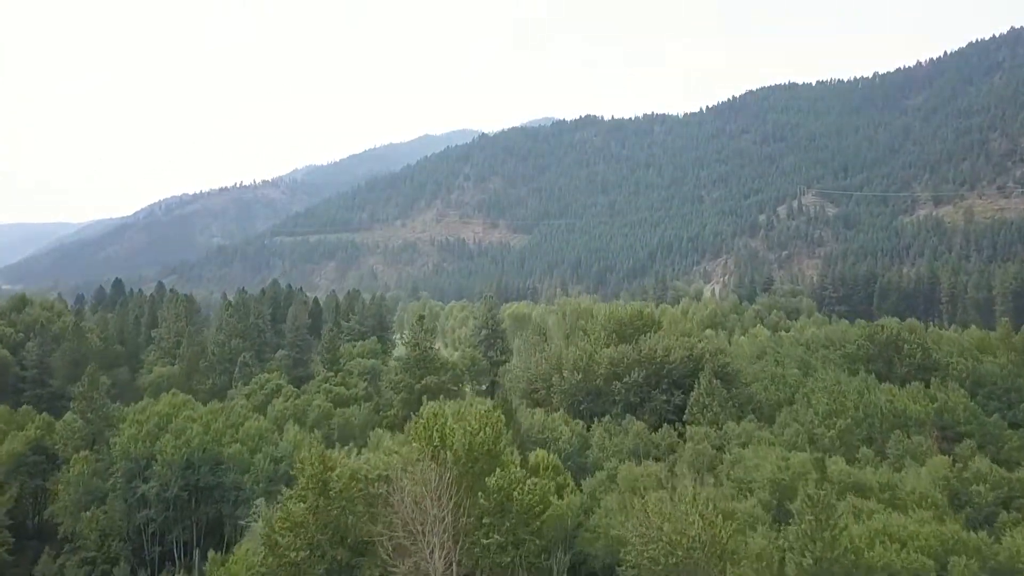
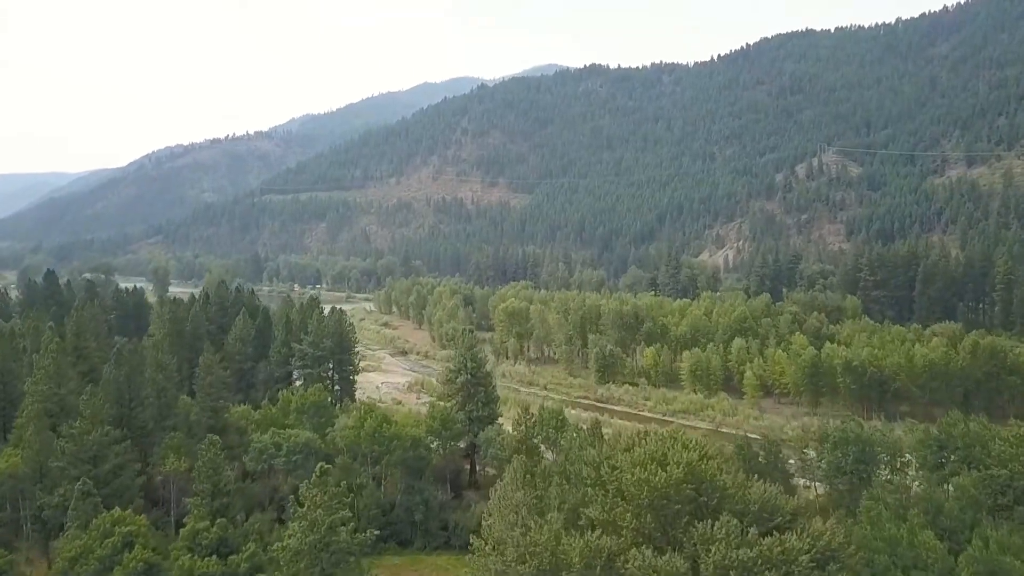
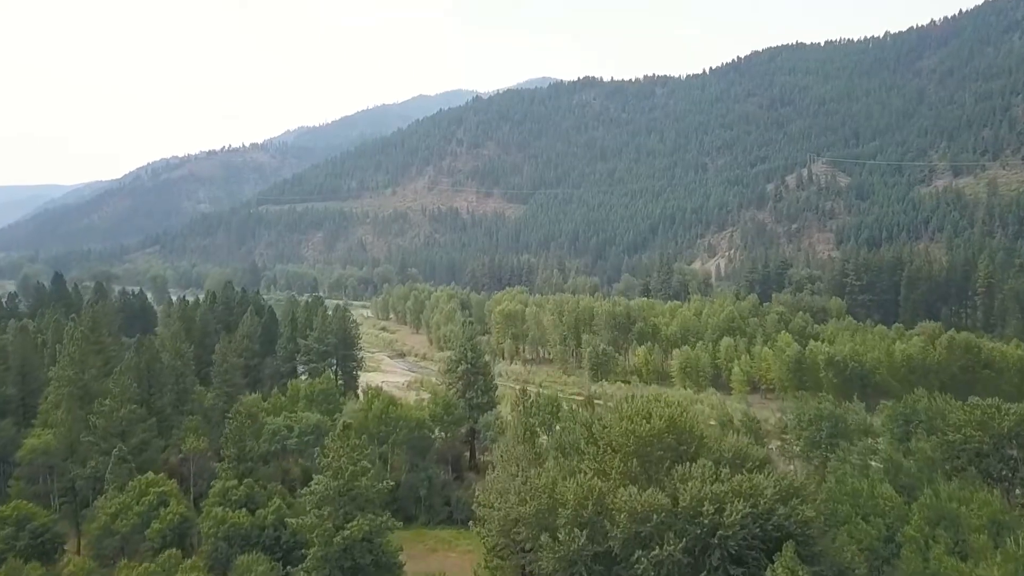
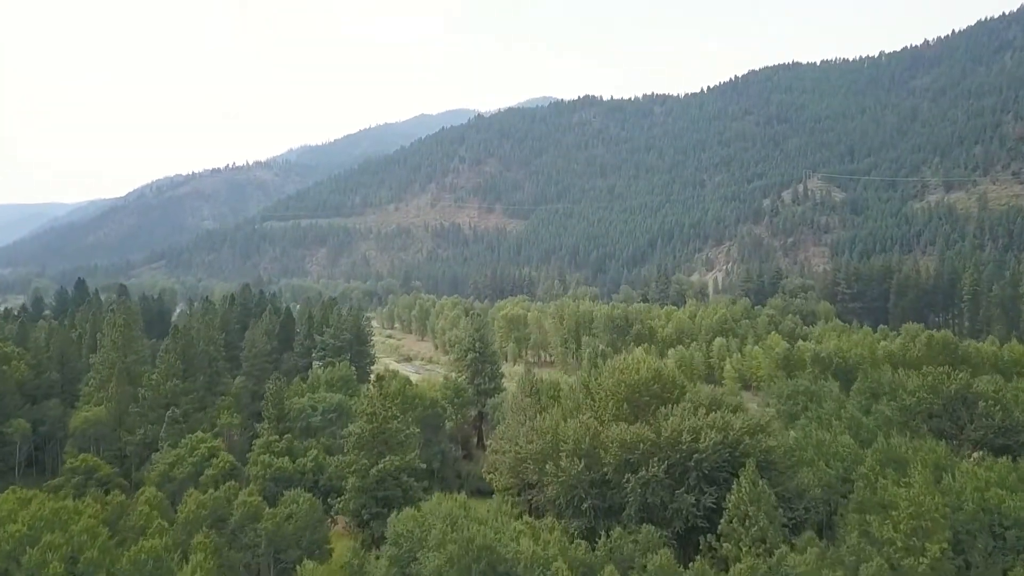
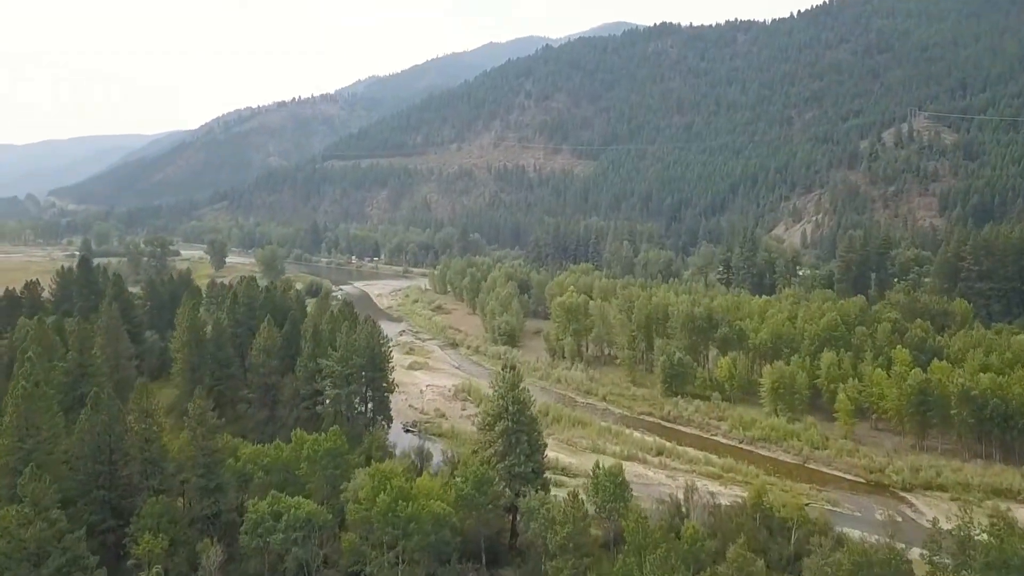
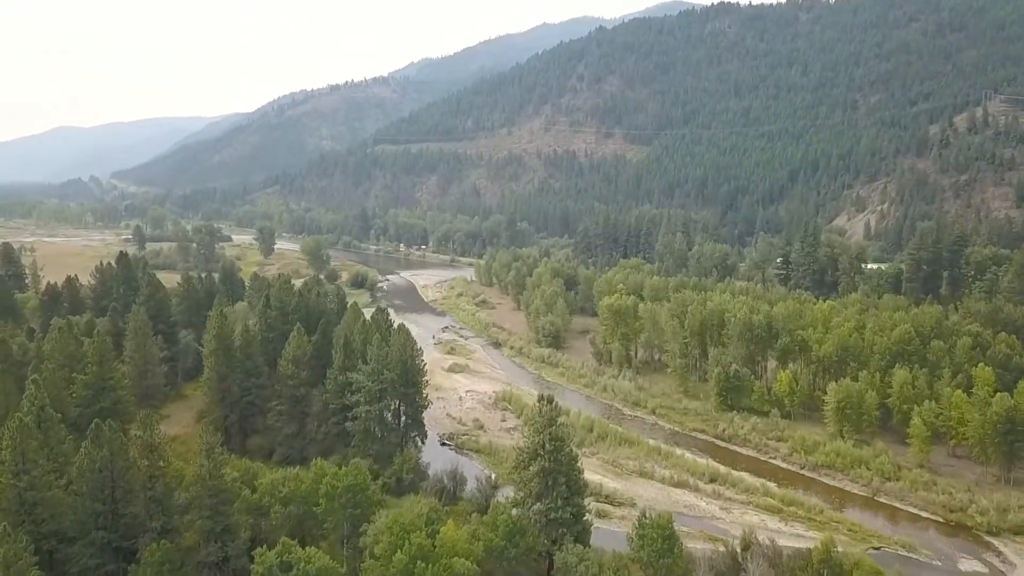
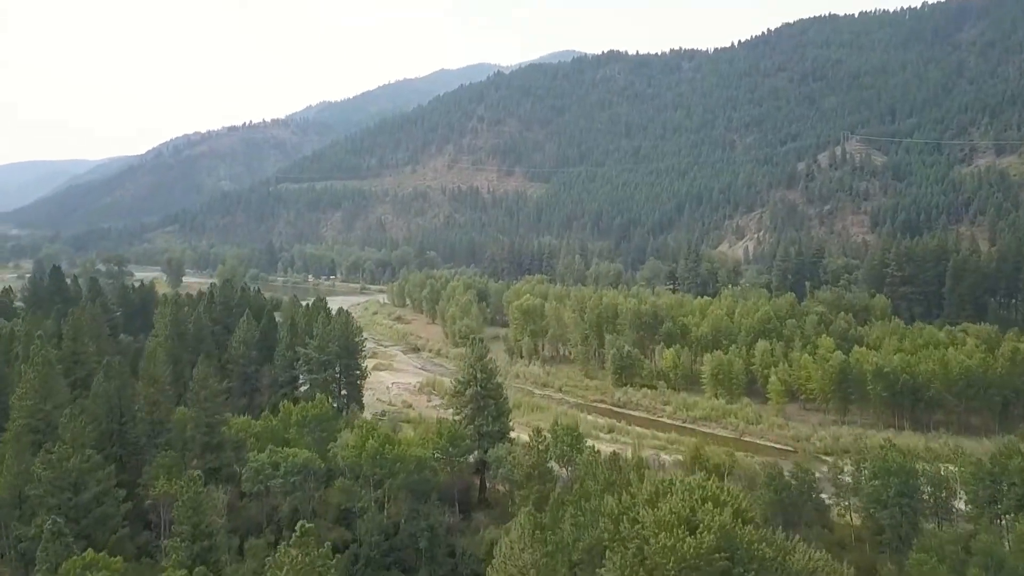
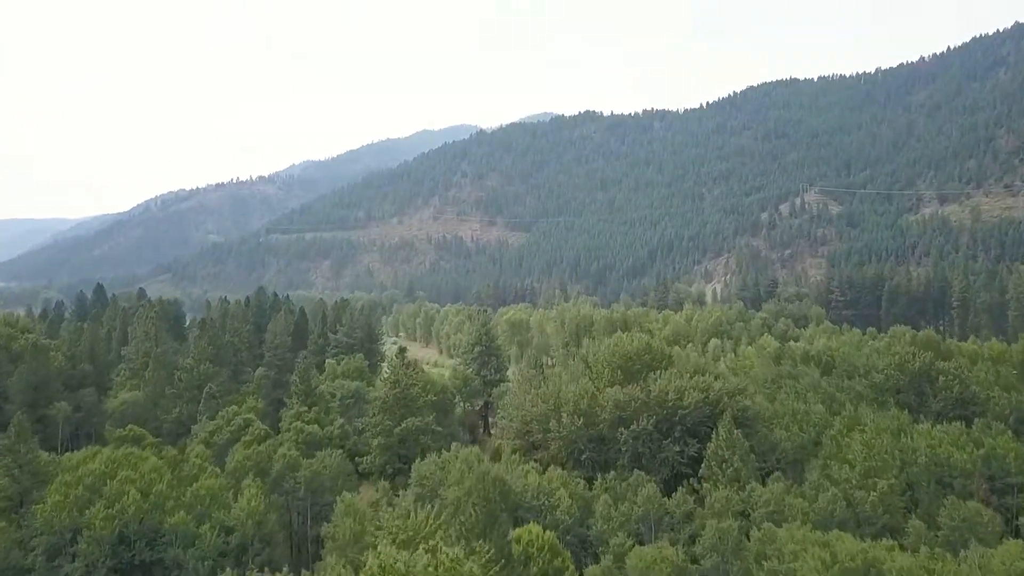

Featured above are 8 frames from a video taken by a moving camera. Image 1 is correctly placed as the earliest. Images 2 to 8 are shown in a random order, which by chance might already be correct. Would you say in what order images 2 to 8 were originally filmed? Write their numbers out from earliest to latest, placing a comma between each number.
8, 4, 3, 2, 7, 5, 6
